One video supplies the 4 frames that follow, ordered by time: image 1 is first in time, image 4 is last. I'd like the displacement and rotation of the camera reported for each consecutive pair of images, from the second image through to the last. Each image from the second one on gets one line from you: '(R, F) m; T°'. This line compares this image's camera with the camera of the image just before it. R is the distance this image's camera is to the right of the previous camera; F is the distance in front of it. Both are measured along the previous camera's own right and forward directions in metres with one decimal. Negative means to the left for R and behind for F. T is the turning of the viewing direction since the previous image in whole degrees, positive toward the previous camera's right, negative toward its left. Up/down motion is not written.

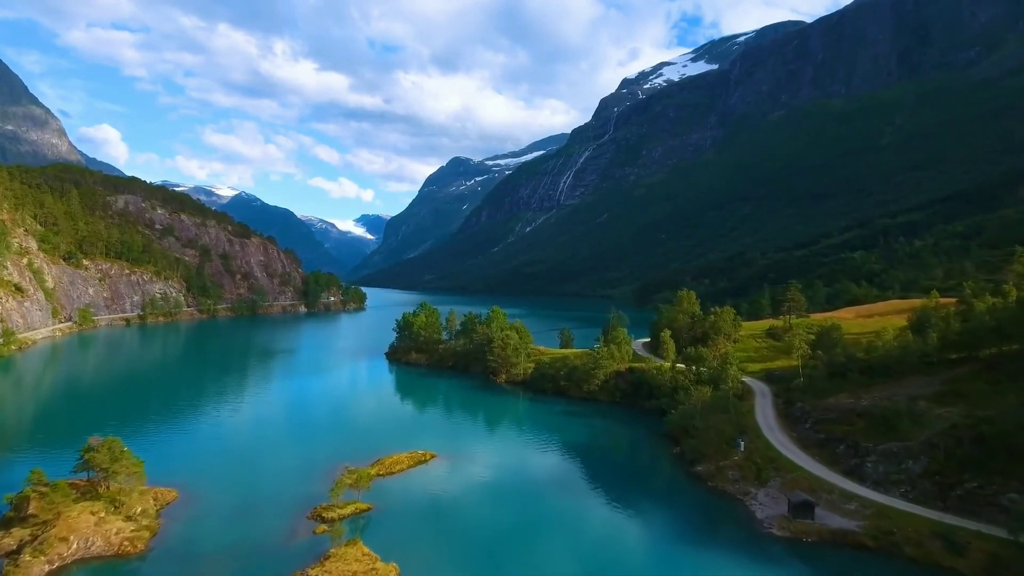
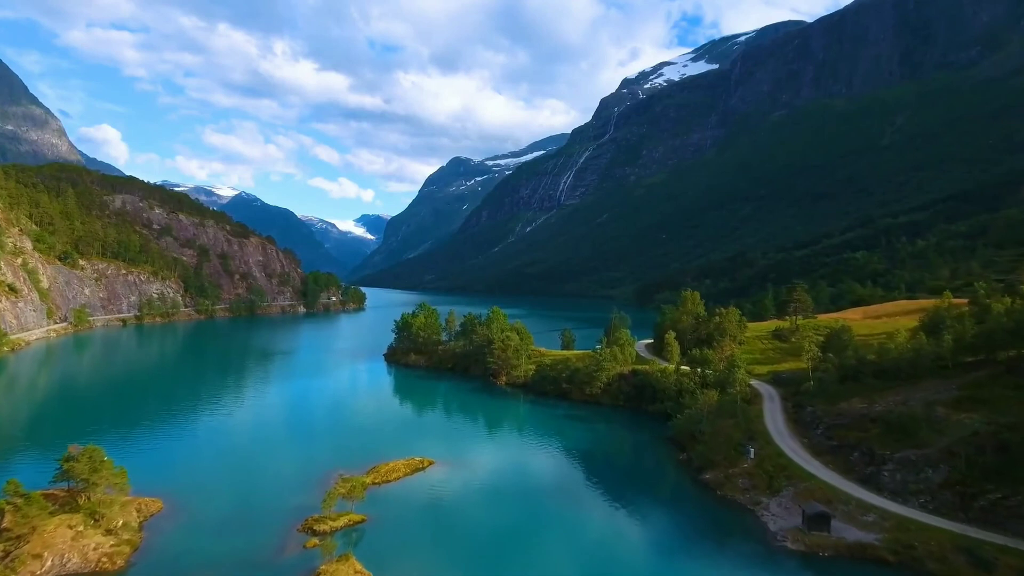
(0.0, +1.3) m; 0°
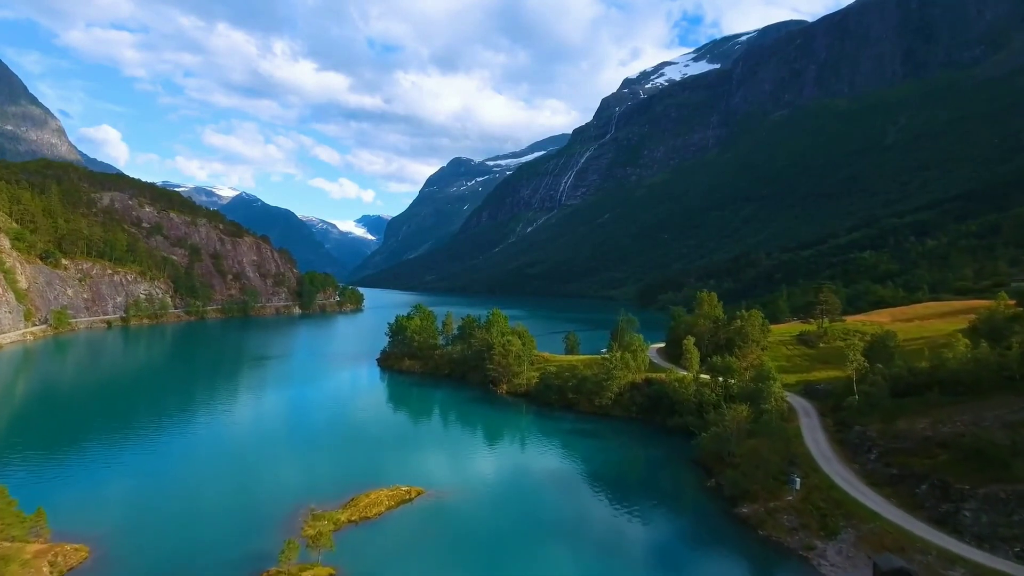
(-0.1, +5.3) m; 0°
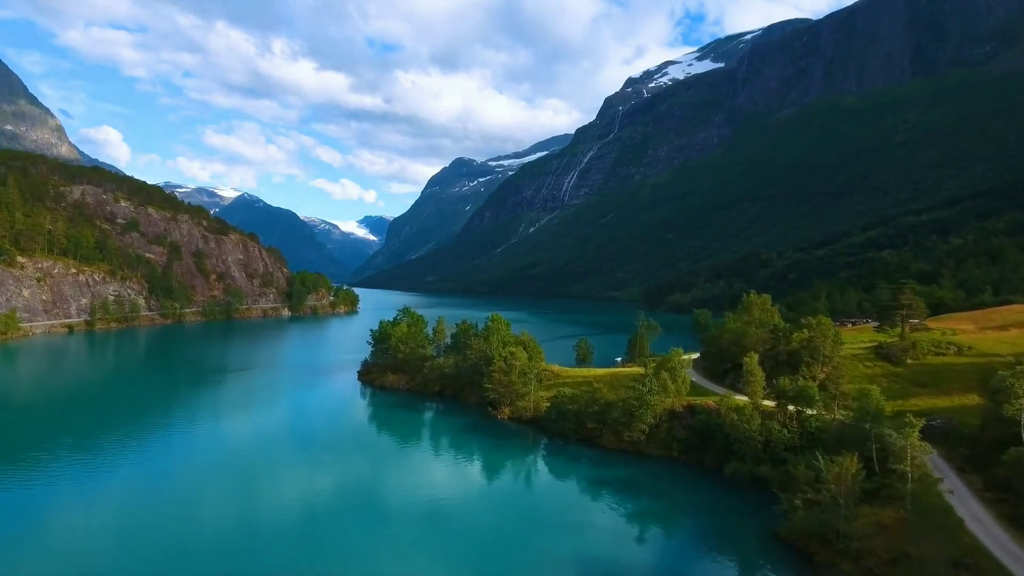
(-0.1, +11.9) m; 0°
